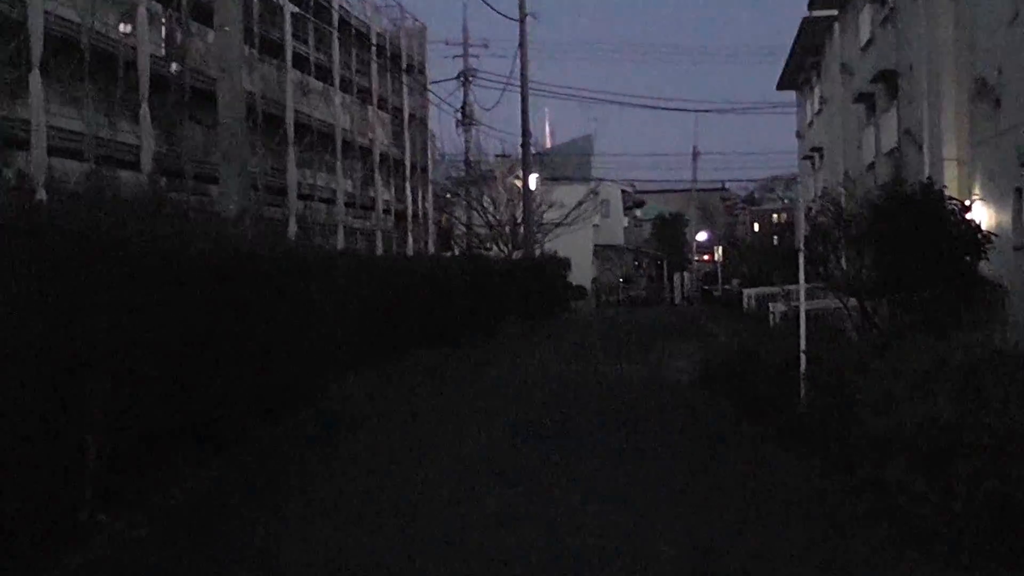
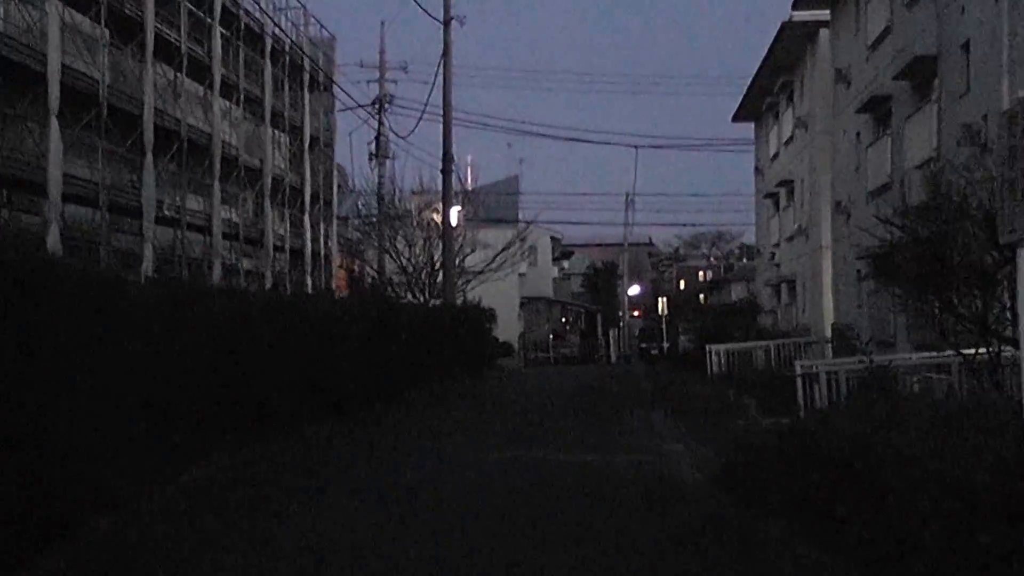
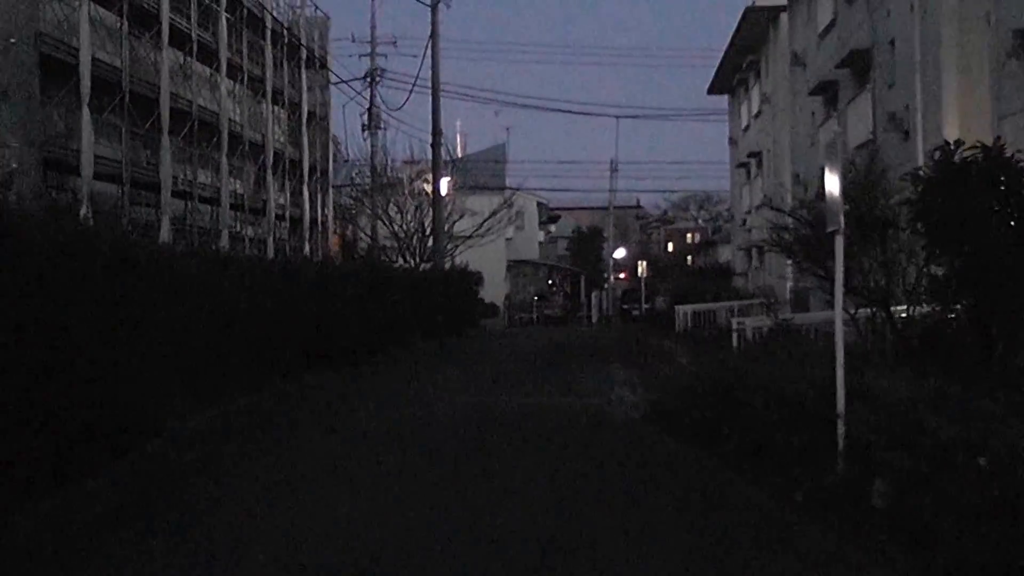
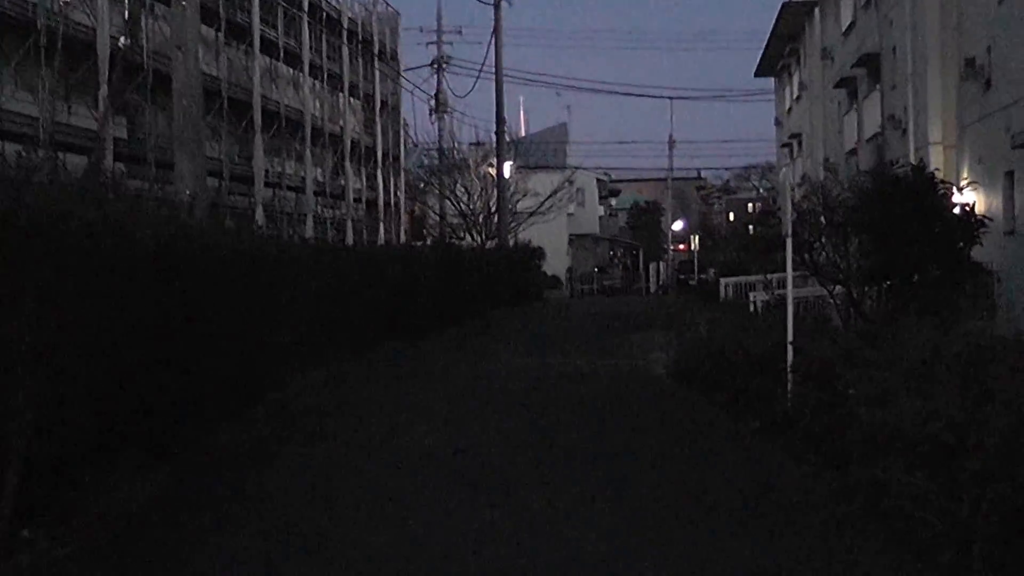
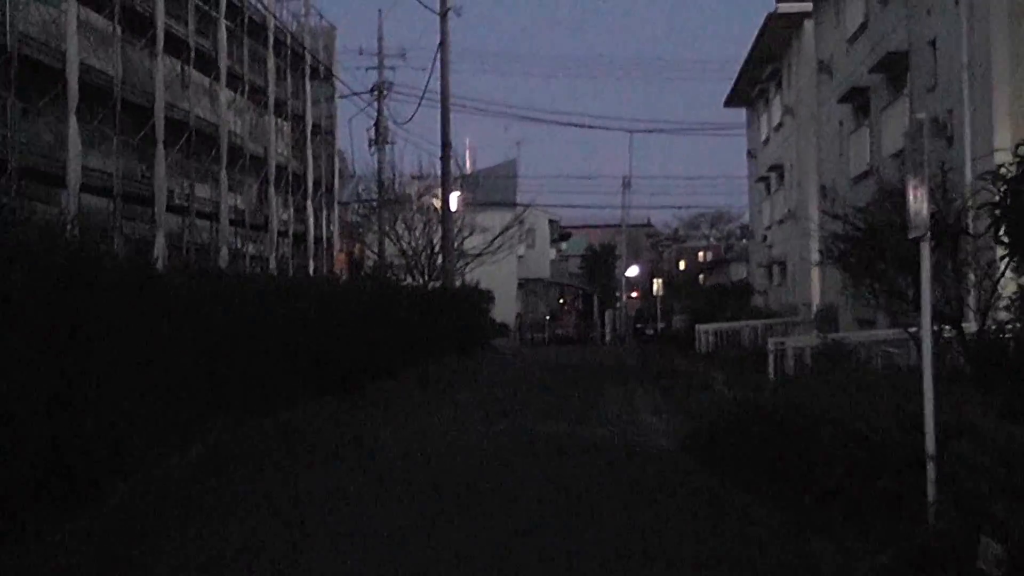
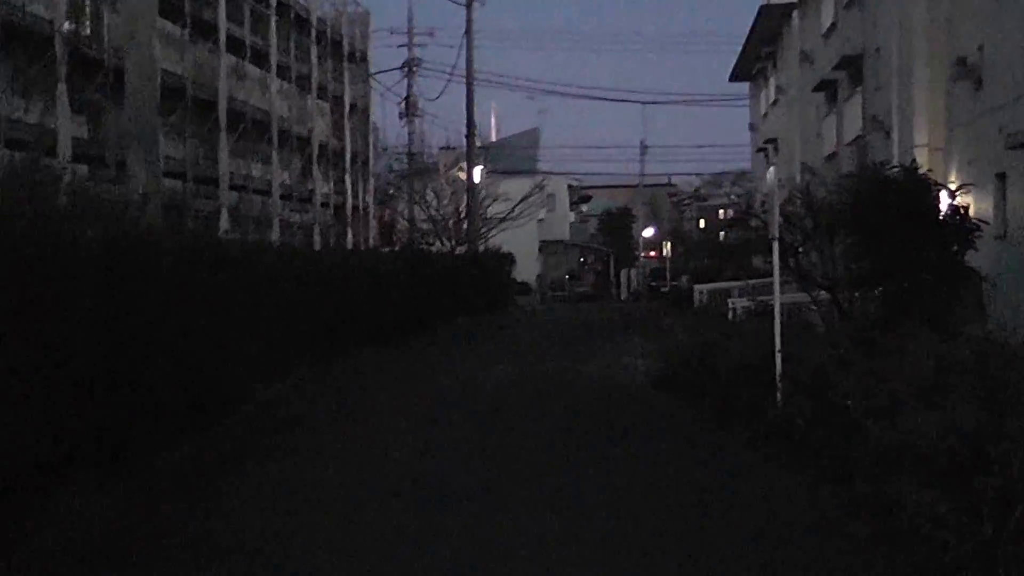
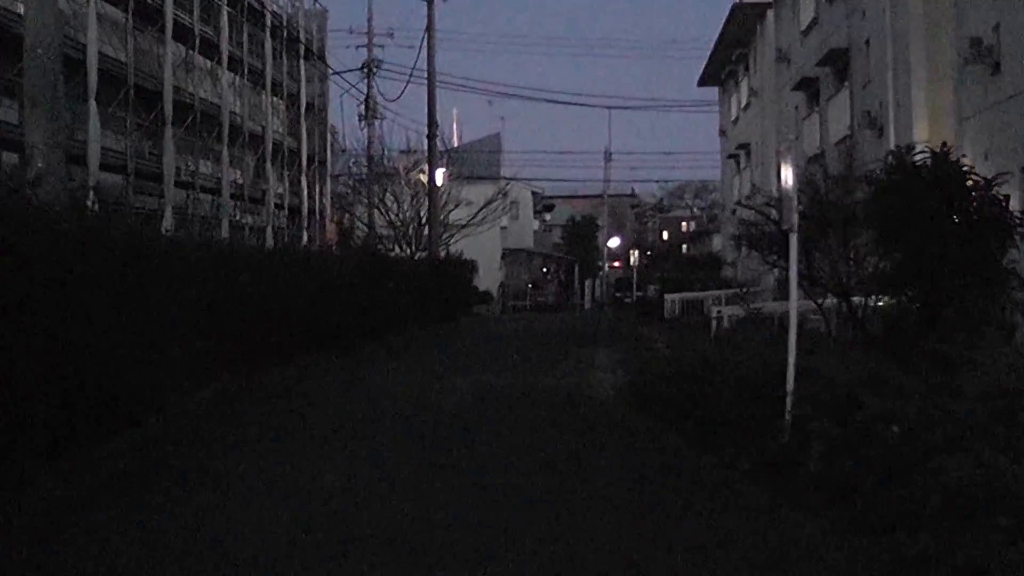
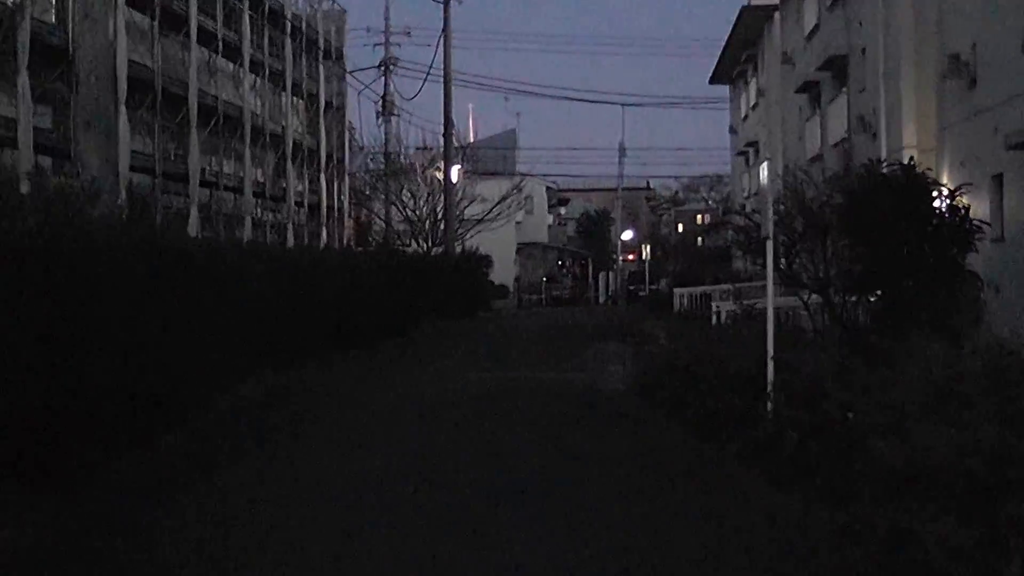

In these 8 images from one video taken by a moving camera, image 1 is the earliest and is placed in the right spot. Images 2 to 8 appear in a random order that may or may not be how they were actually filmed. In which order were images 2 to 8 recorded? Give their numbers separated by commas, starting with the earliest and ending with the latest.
4, 6, 8, 7, 3, 5, 2
